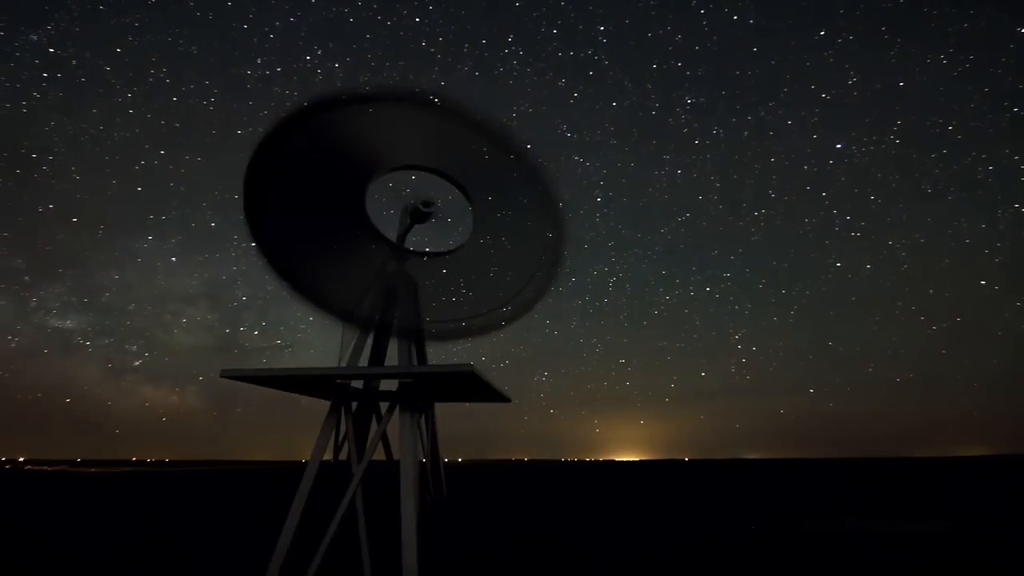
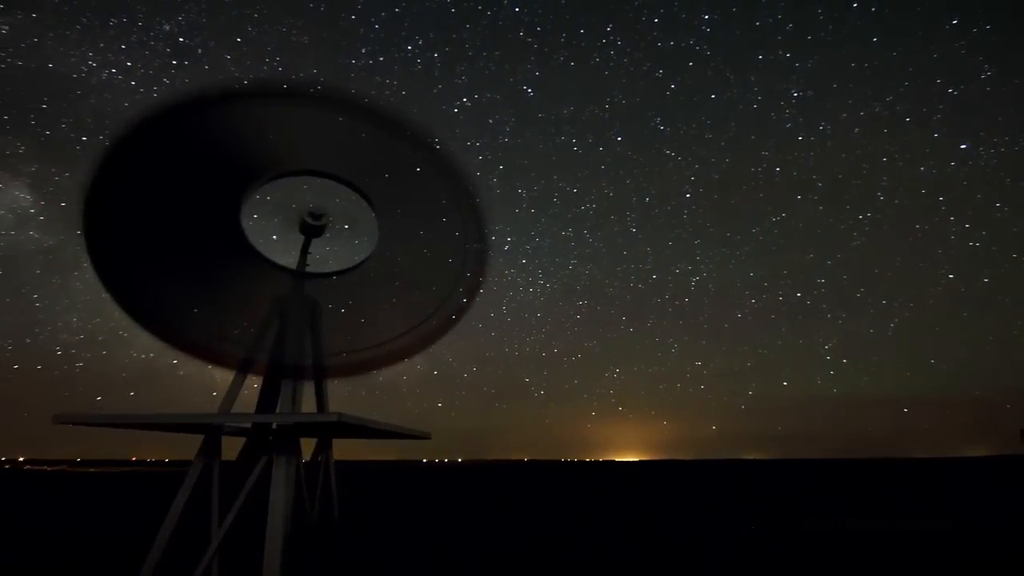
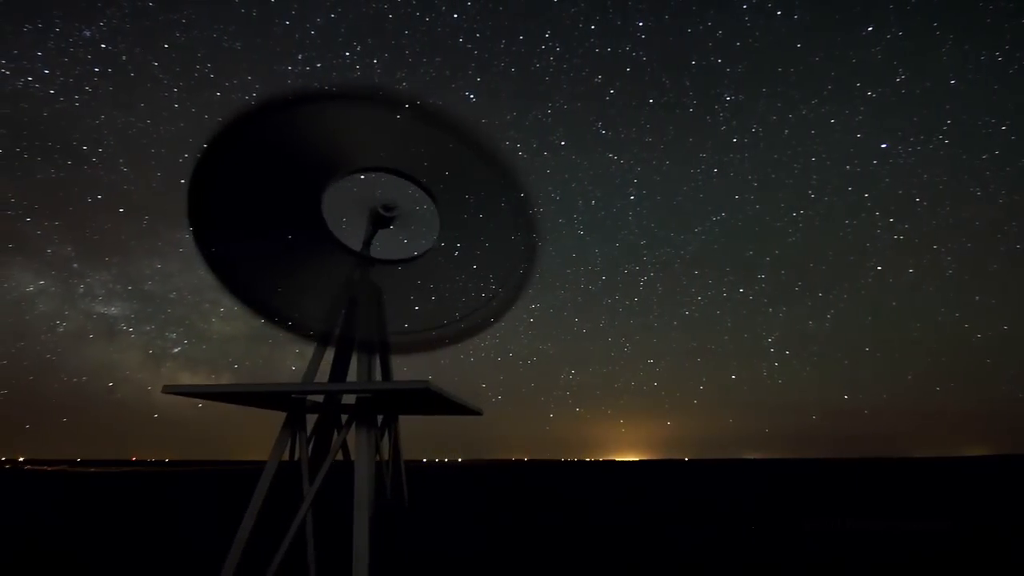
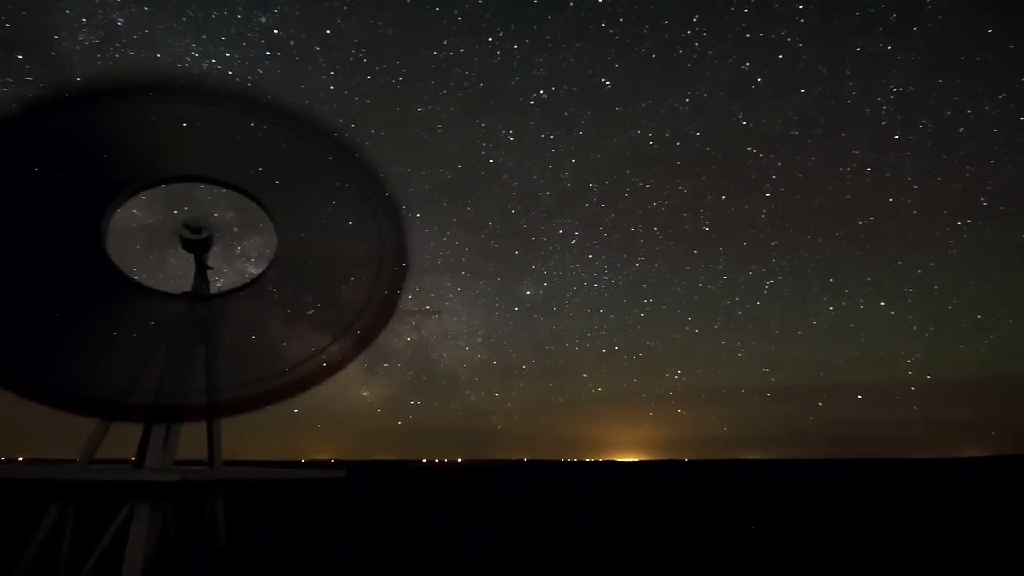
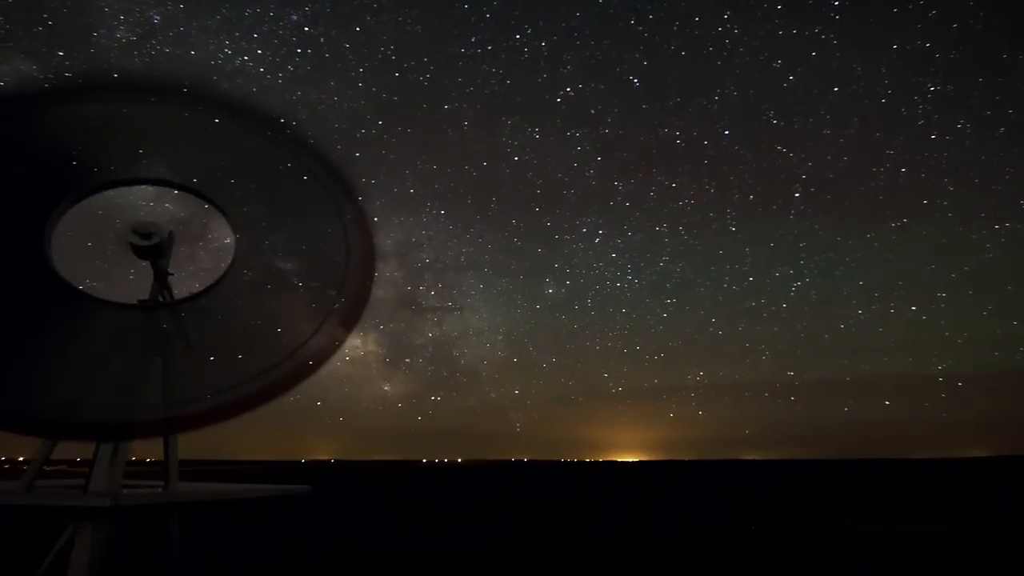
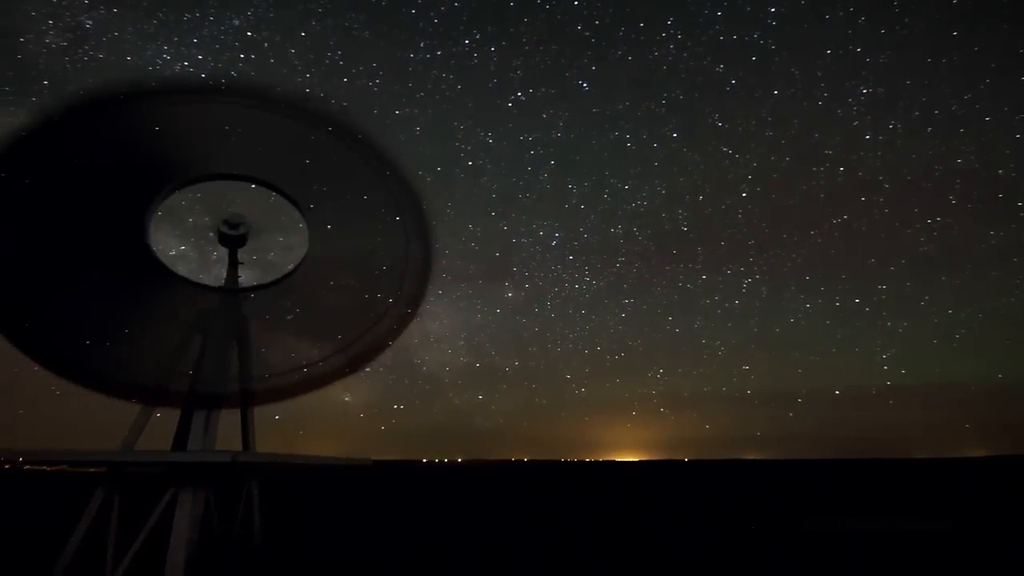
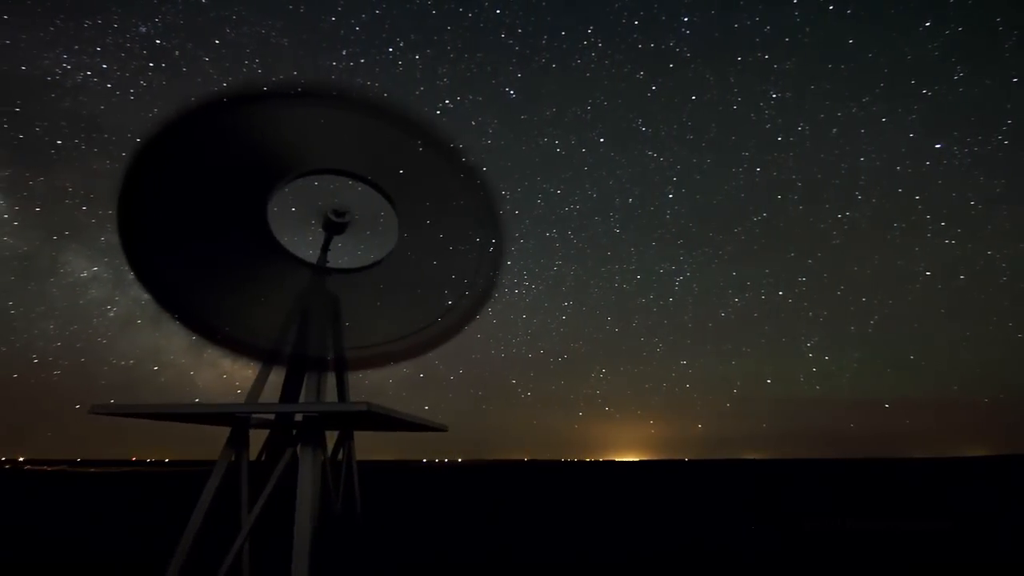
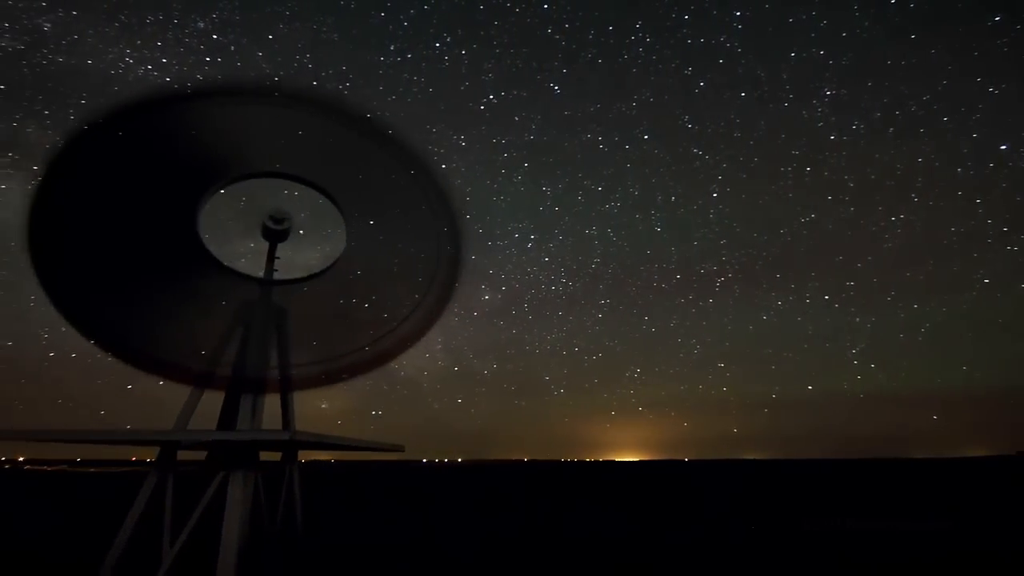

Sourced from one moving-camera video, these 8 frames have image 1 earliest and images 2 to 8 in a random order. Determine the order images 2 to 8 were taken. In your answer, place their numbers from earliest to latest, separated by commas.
3, 7, 2, 8, 6, 4, 5
